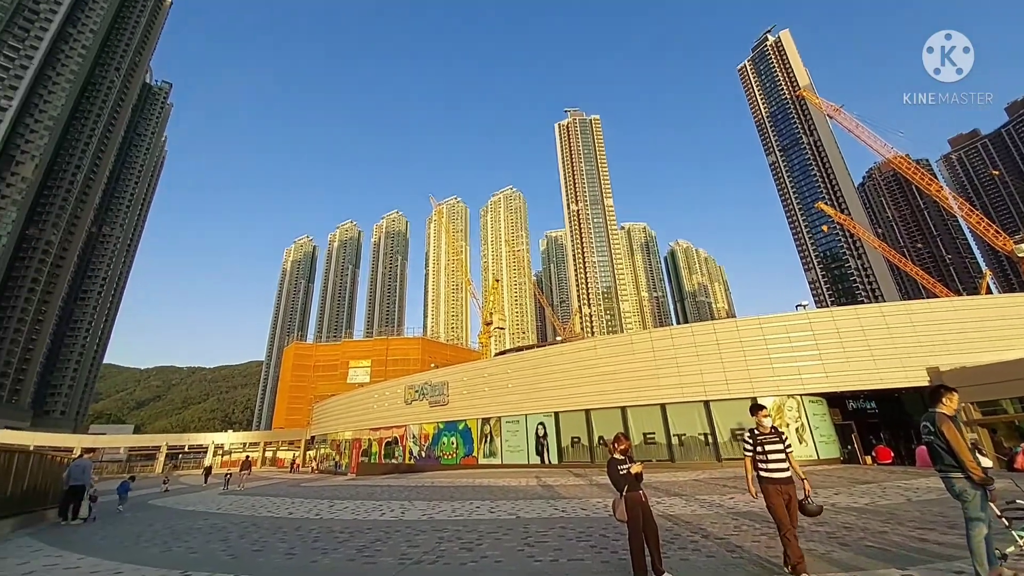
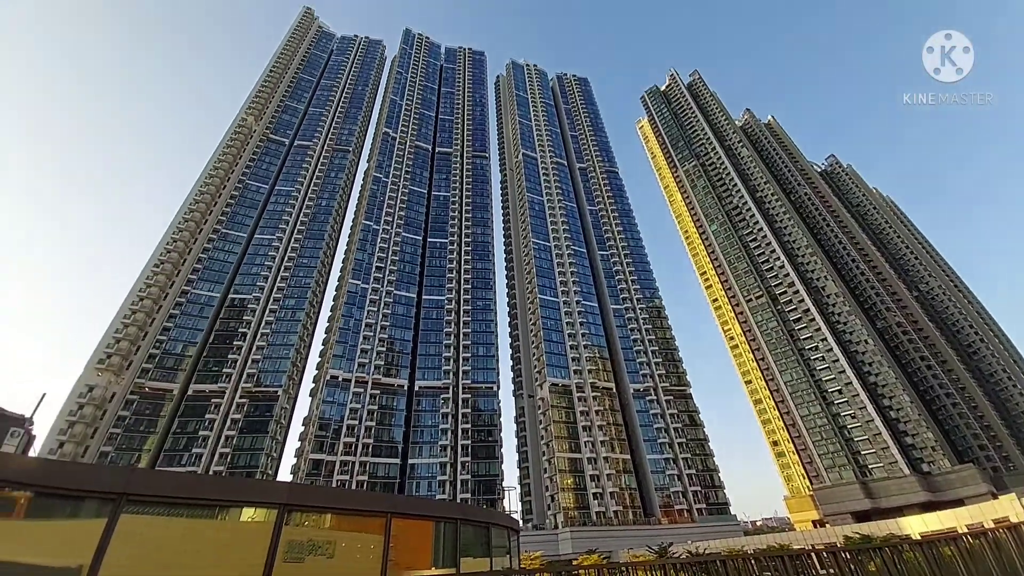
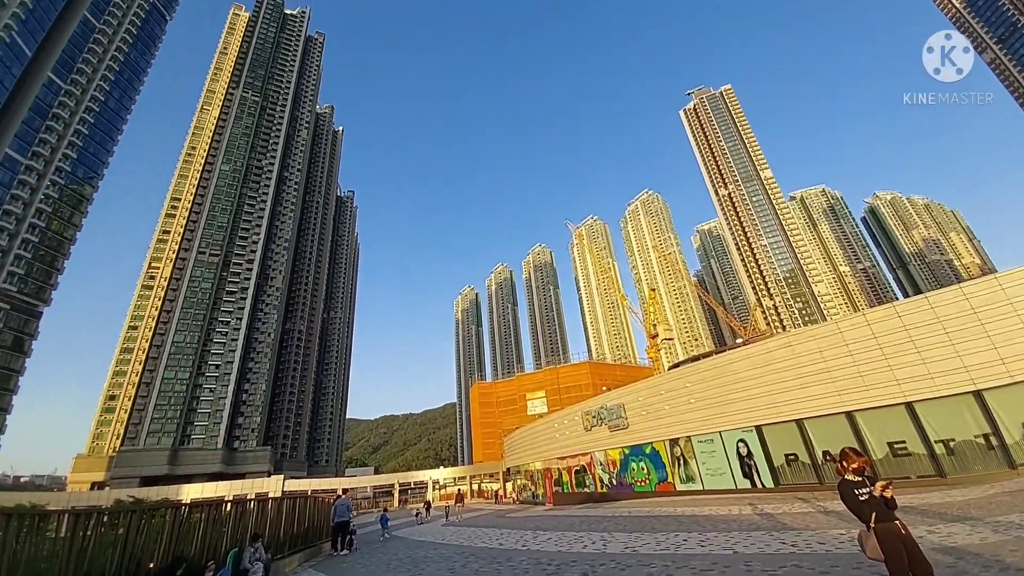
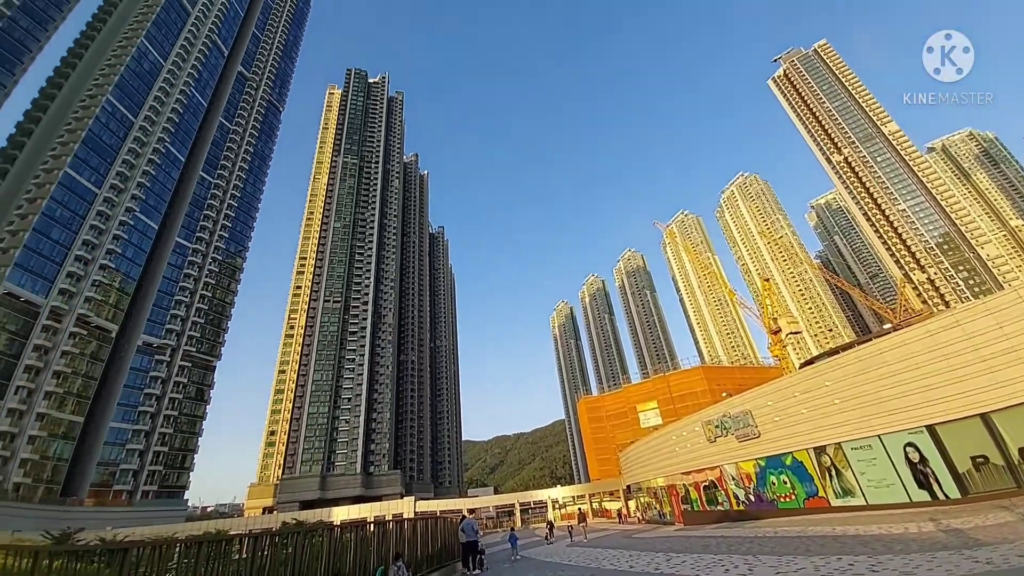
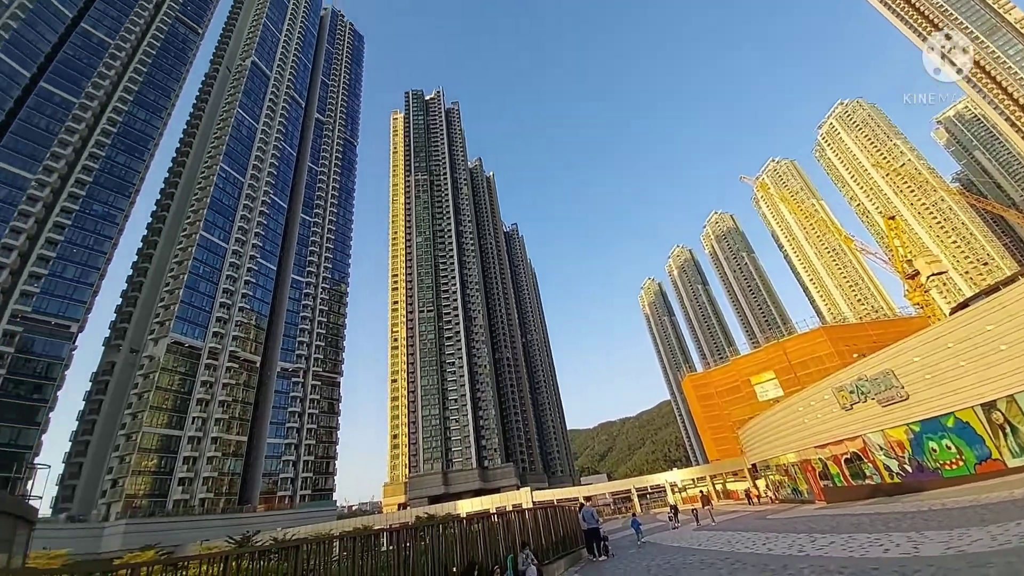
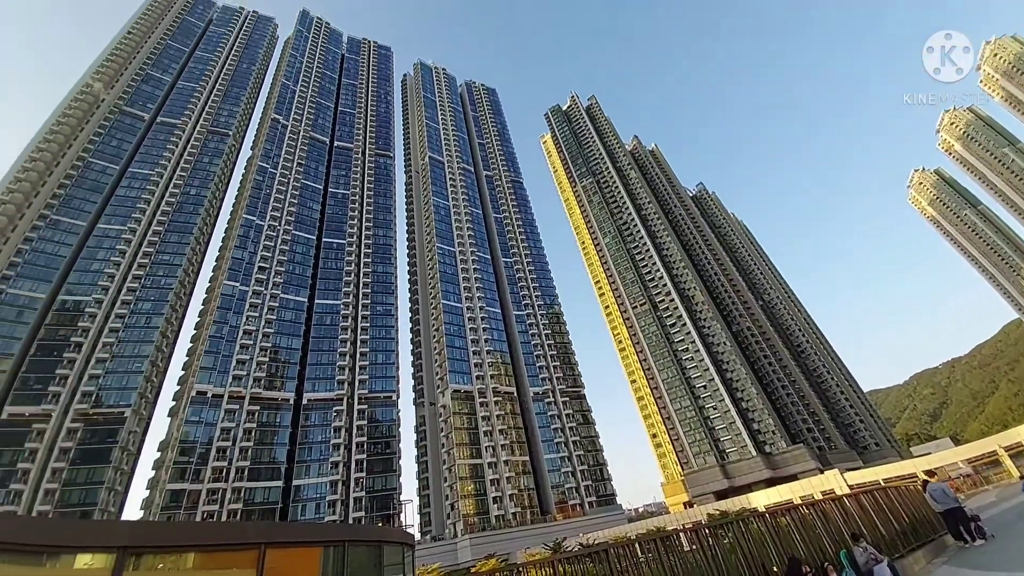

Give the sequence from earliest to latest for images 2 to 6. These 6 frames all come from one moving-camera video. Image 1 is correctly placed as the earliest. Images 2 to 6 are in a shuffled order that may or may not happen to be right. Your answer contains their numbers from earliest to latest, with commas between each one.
3, 4, 5, 6, 2
